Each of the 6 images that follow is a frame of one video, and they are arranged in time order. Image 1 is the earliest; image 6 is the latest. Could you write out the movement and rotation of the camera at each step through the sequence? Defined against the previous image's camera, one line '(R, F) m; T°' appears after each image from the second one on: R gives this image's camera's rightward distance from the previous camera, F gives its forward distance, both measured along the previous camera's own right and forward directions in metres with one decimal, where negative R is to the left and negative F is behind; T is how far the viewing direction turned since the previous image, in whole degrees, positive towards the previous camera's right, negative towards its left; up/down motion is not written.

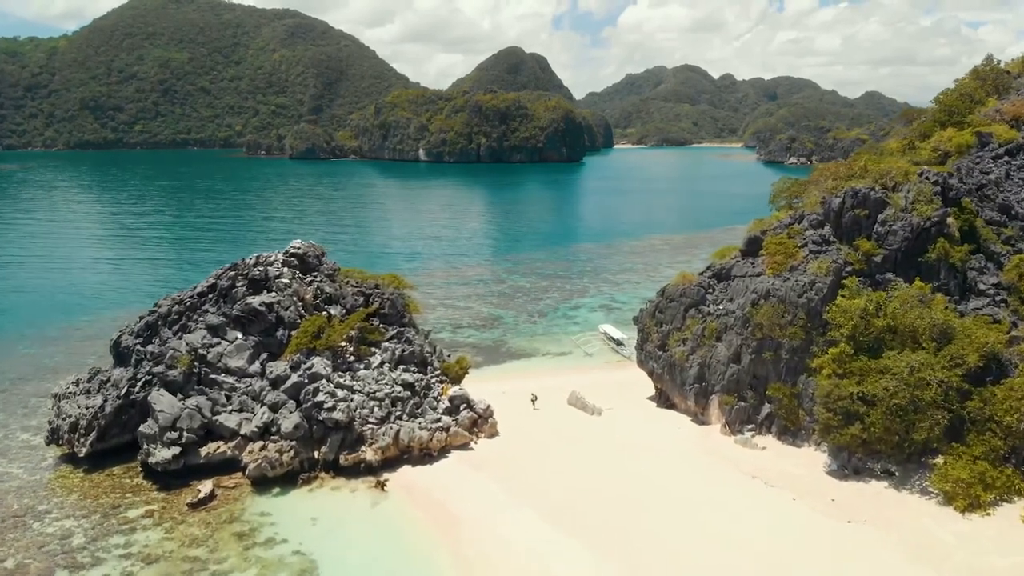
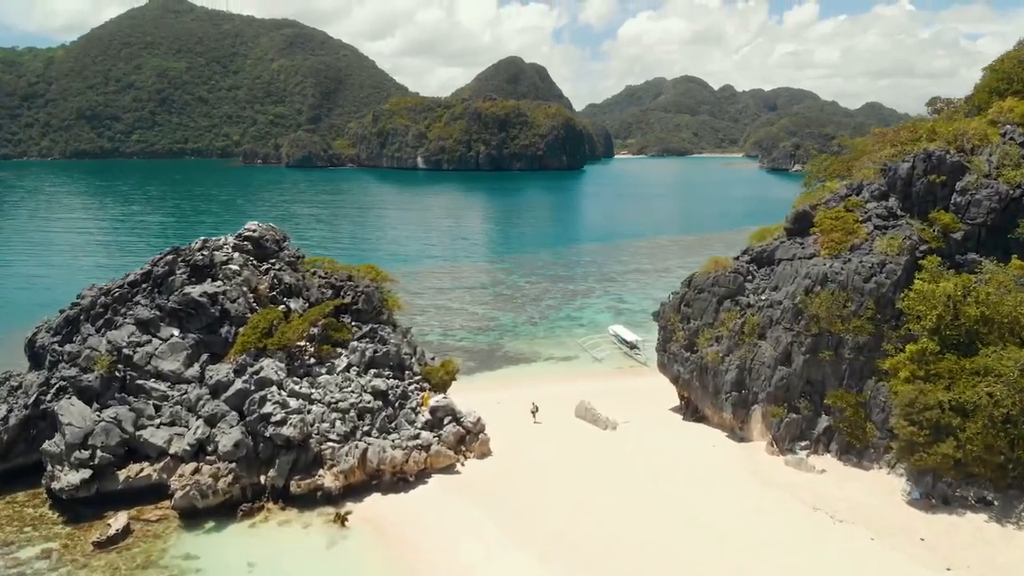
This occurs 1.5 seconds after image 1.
(+0.2, +5.3) m; 0°
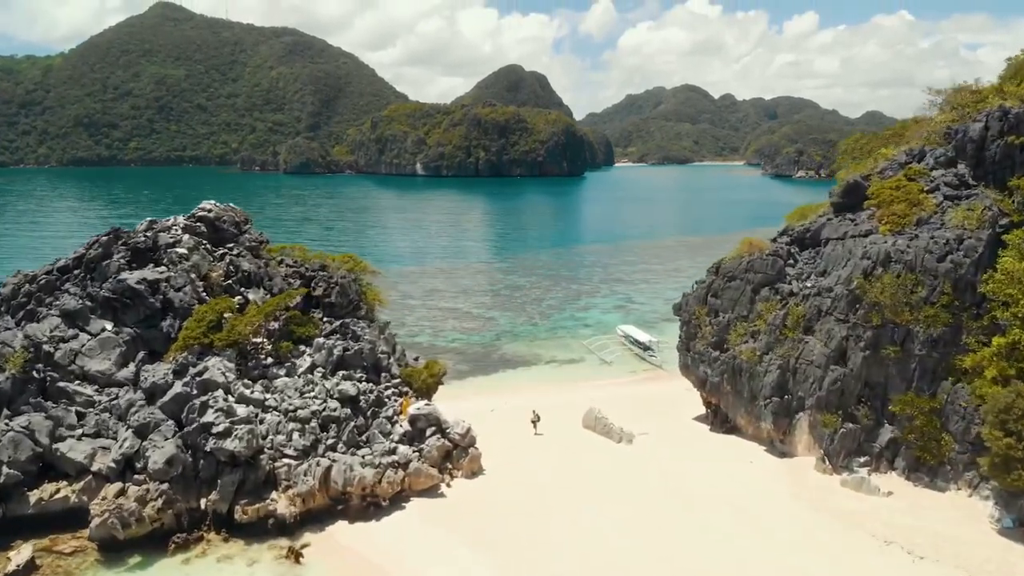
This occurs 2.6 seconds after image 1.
(+0.1, +3.8) m; 0°
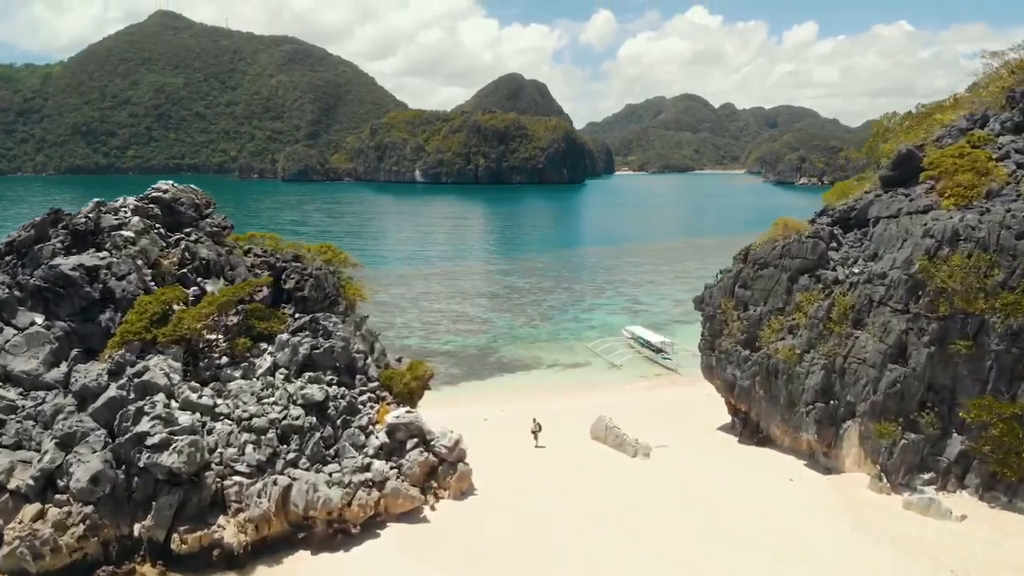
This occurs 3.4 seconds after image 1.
(+0.1, +2.9) m; 0°
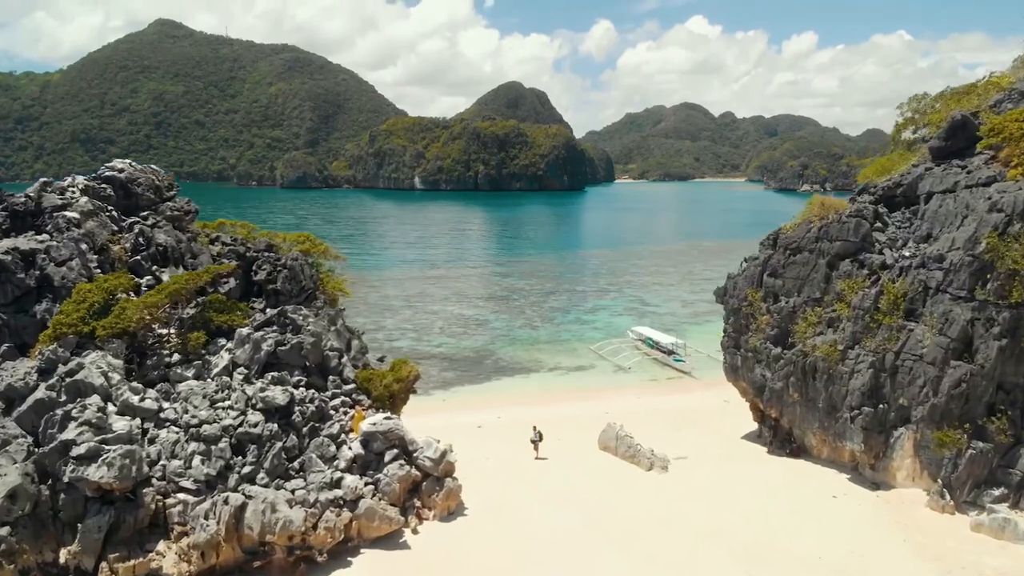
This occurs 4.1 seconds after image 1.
(+0.1, +2.3) m; 0°
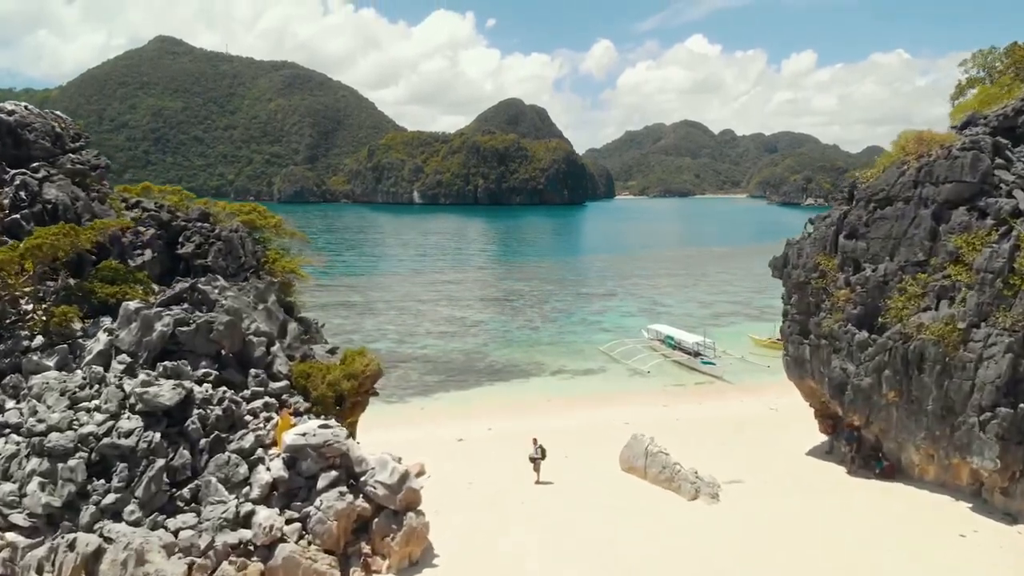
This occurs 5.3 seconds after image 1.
(+0.2, +4.0) m; 0°
